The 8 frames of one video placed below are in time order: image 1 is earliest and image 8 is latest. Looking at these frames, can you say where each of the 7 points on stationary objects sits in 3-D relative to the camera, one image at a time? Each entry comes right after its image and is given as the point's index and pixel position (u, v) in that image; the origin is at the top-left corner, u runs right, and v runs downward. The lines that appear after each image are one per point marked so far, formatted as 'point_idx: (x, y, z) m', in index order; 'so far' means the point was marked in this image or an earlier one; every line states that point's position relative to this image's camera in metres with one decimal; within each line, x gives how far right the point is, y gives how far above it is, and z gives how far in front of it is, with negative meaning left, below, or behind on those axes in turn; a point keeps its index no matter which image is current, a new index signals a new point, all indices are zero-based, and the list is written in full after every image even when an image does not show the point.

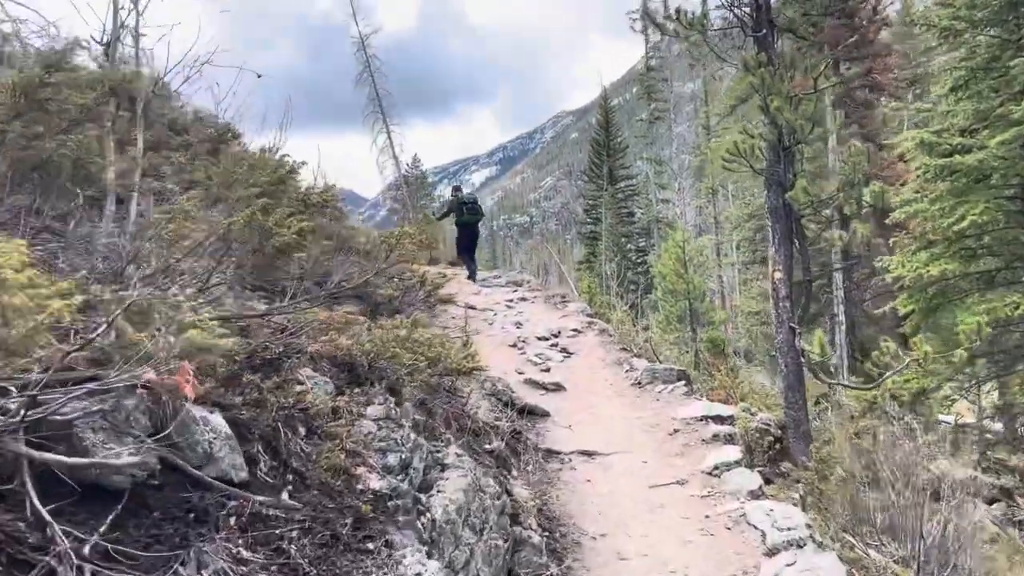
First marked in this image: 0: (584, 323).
0: (+1.1, -0.6, +12.7) m
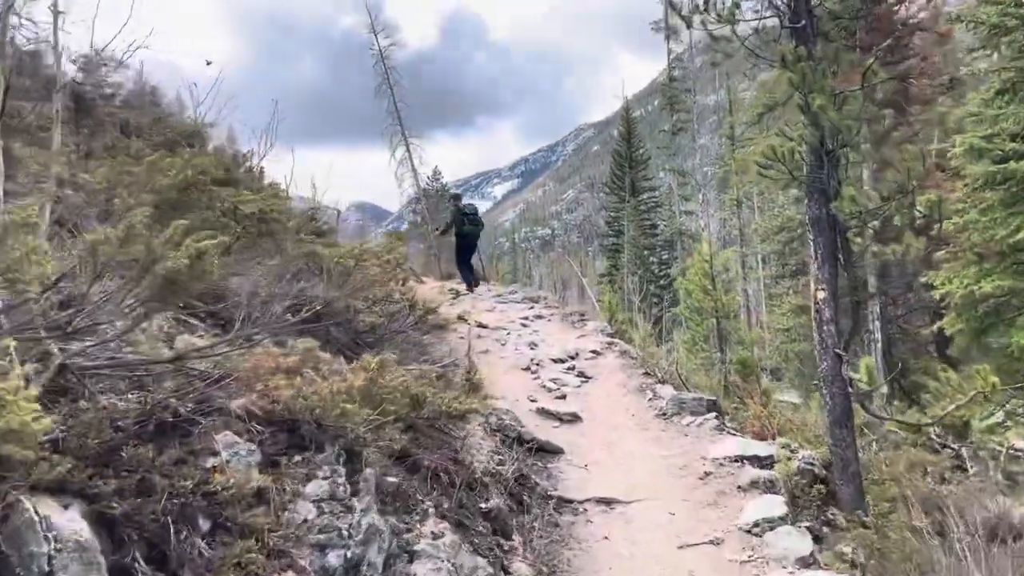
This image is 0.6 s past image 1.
0: (+1.4, -0.8, +11.8) m
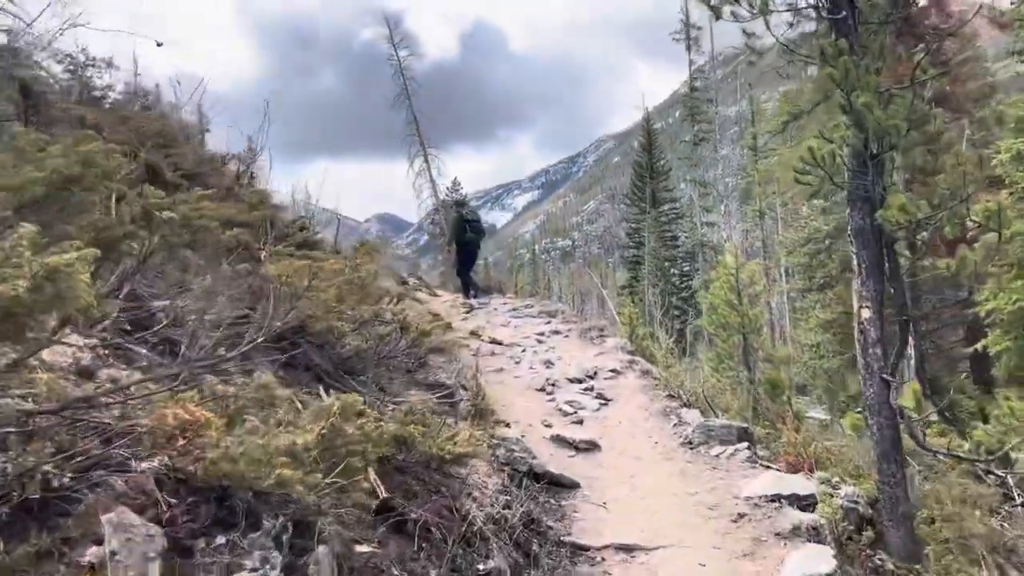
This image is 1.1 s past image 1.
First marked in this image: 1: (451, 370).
0: (+1.6, -1.0, +11.1) m
1: (-0.7, -0.9, +8.8) m
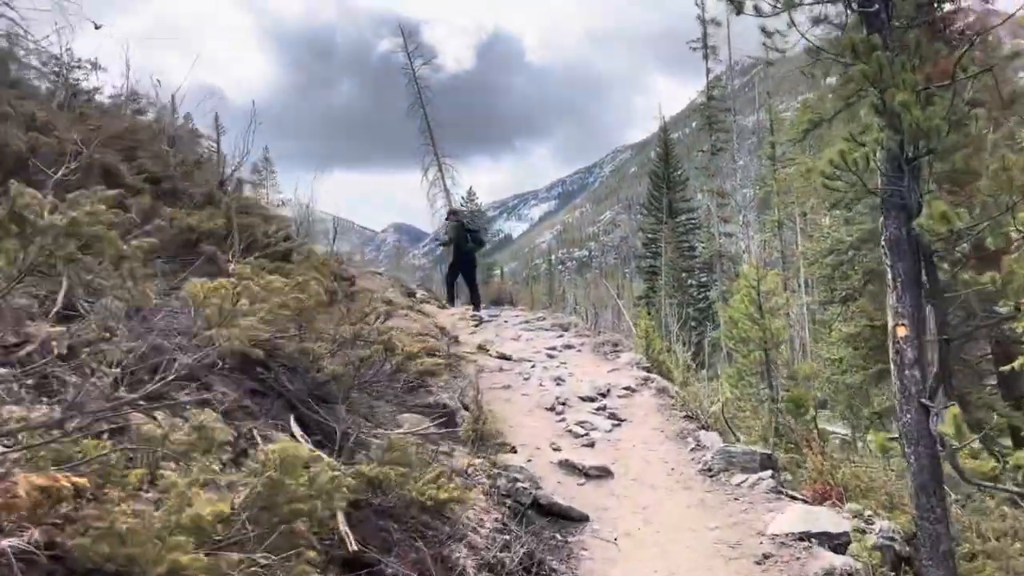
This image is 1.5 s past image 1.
0: (+1.7, -1.2, +10.5) m
1: (-0.6, -1.1, +8.3) m
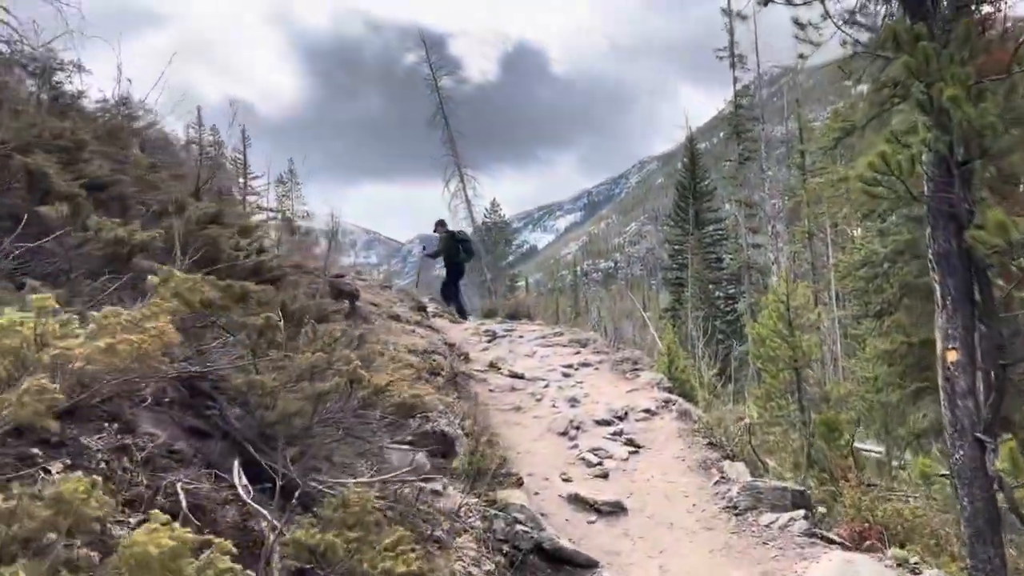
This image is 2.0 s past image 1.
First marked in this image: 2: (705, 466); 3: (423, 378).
0: (+1.8, -1.4, +9.8) m
1: (-0.5, -1.2, +7.7) m
2: (+1.9, -1.7, +7.7) m
3: (-0.9, -0.9, +8.2) m
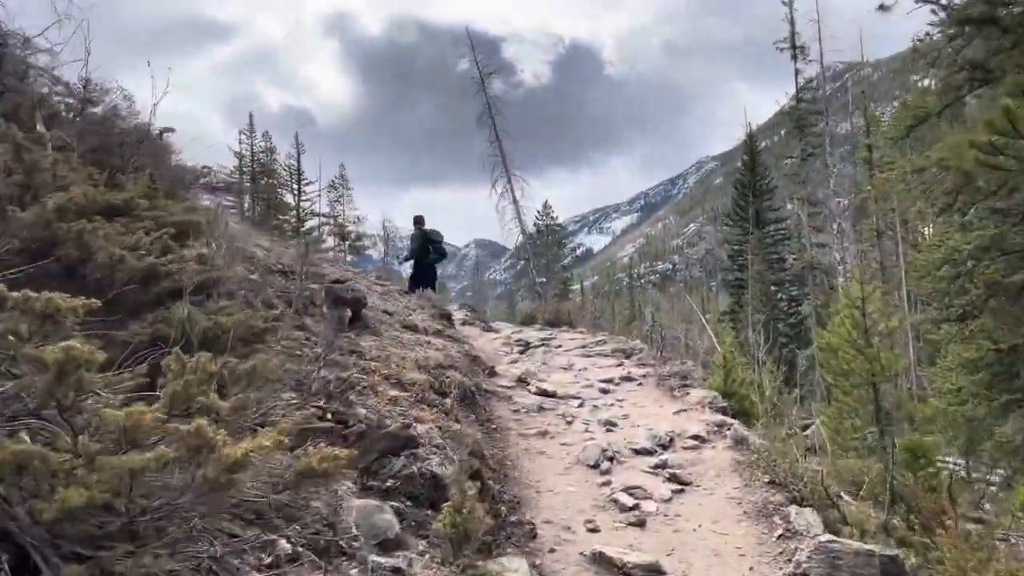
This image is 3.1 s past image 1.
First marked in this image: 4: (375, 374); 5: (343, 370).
0: (+2.1, -1.4, +8.4) m
1: (-0.4, -1.3, +6.4) m
2: (+2.0, -1.8, +6.3) m
3: (-0.8, -1.0, +6.9) m
4: (-1.2, -0.7, +6.8) m
5: (-1.3, -0.7, +6.4) m
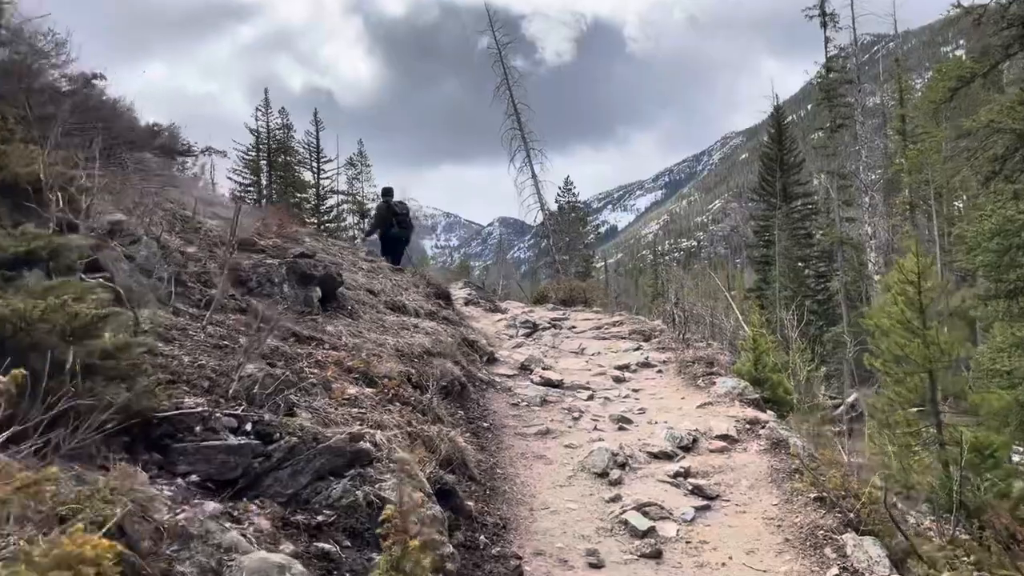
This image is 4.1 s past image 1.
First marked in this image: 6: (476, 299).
0: (+2.0, -1.2, +7.1) m
1: (-0.5, -1.1, +5.2) m
2: (+1.9, -1.6, +5.0) m
3: (-0.8, -0.8, +5.7) m
4: (-1.3, -0.6, +5.6) m
5: (-1.5, -0.5, +5.2) m
6: (-0.6, -0.2, +12.6) m
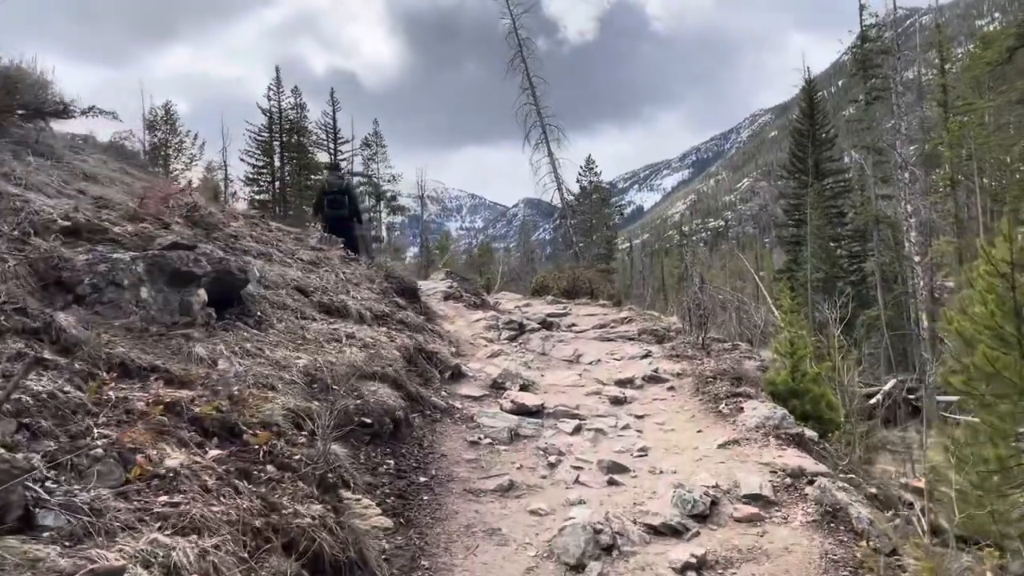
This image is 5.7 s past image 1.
0: (+1.7, -1.2, +5.1) m
1: (-0.9, -1.2, +3.3) m
2: (+1.5, -1.6, +3.0) m
3: (-1.2, -0.9, +3.8) m
4: (-1.6, -0.6, +3.7) m
5: (-1.8, -0.6, +3.3) m
6: (-0.7, -0.1, +10.6) m
